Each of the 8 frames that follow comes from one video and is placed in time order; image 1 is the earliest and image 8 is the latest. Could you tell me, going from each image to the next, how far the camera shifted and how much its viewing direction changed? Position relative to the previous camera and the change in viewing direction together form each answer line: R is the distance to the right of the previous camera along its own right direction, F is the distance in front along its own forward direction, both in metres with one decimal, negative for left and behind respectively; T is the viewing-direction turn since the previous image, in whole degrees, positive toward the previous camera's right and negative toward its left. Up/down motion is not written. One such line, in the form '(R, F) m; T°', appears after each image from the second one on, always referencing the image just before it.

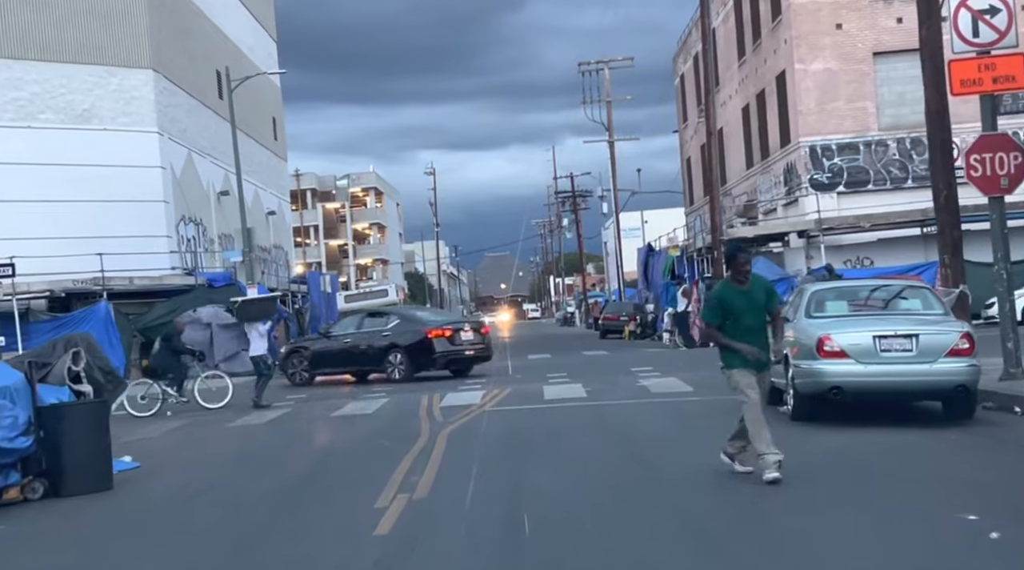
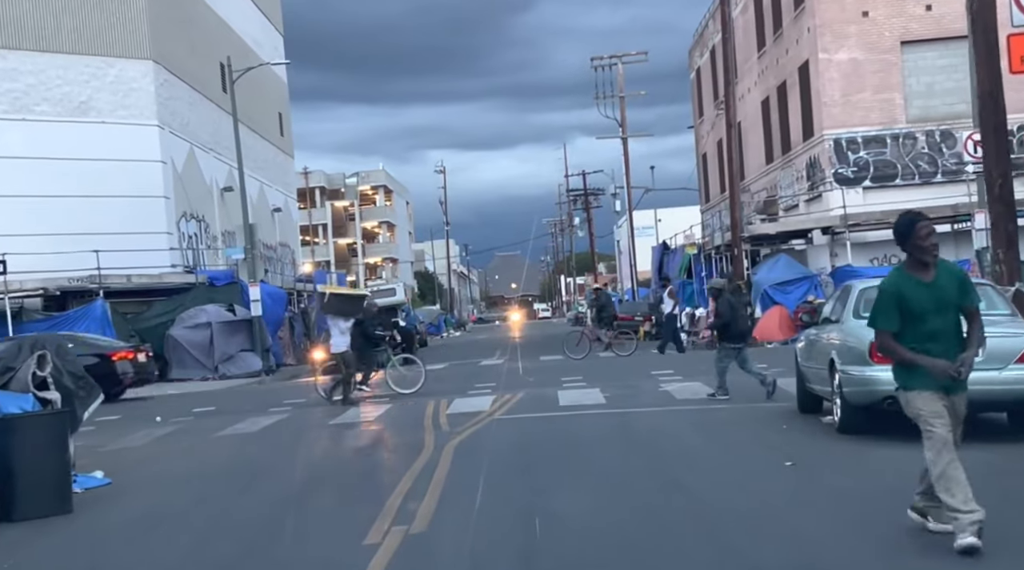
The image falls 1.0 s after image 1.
(0.0, +1.4) m; -1°
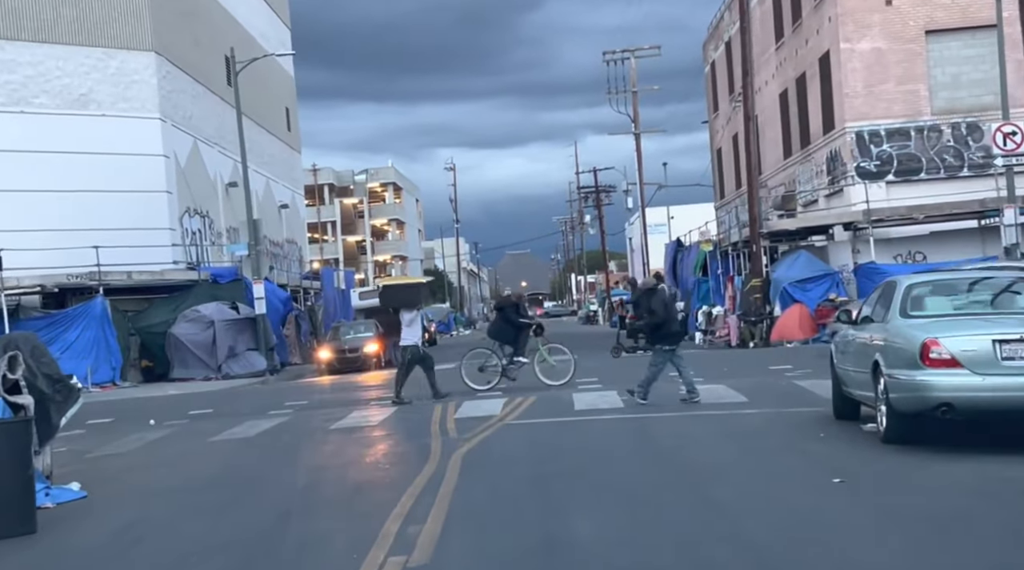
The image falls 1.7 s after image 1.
(0.0, +1.0) m; 0°
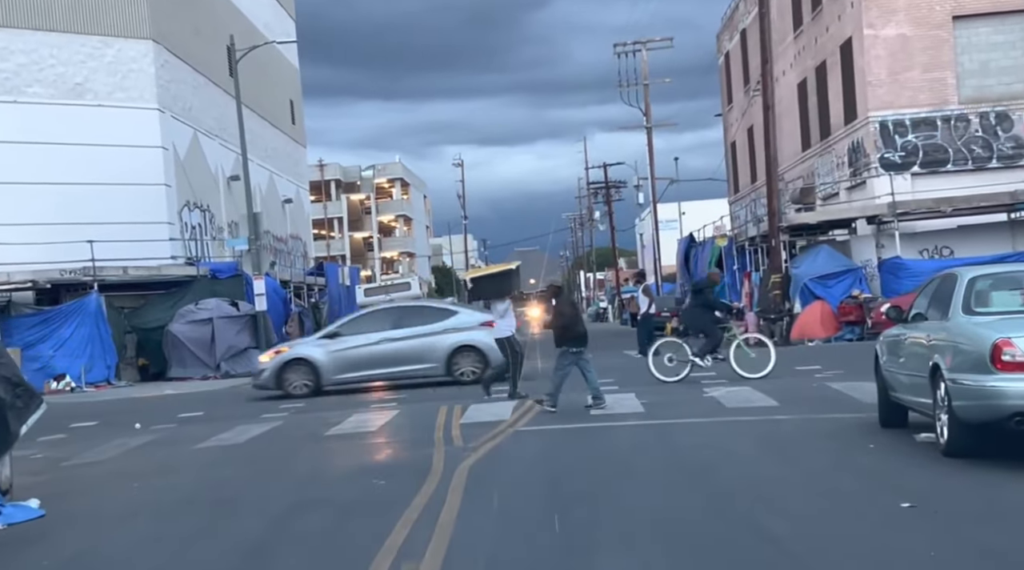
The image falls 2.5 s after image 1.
(0.0, +1.2) m; 0°
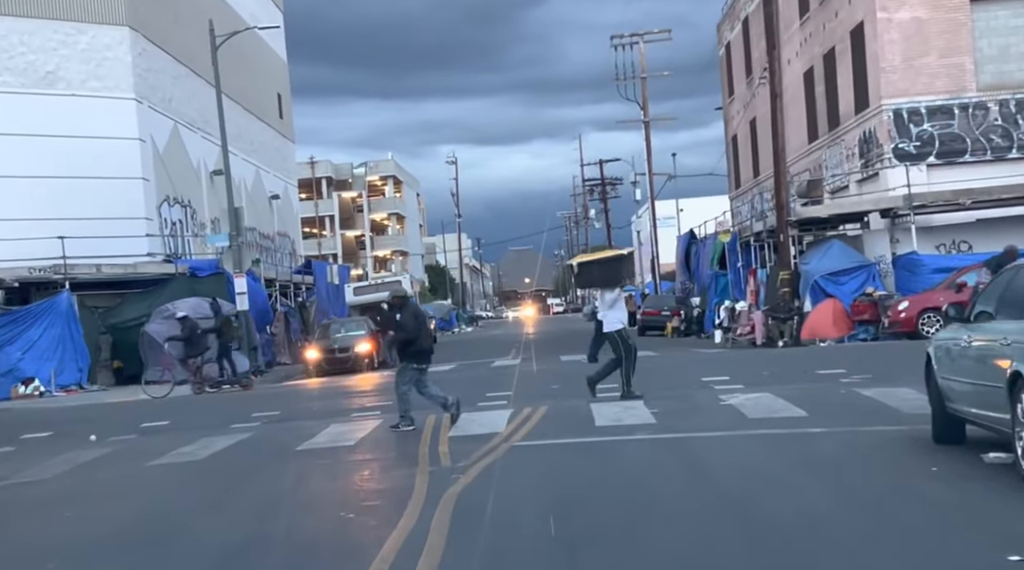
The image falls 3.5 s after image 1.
(0.0, +1.6) m; 0°
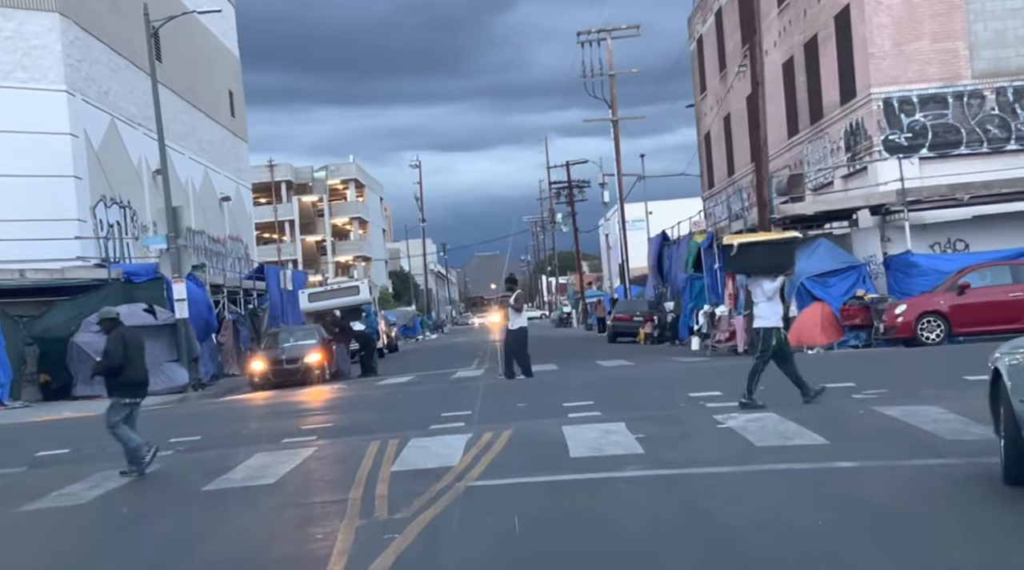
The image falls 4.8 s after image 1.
(+0.1, +2.3) m; +2°
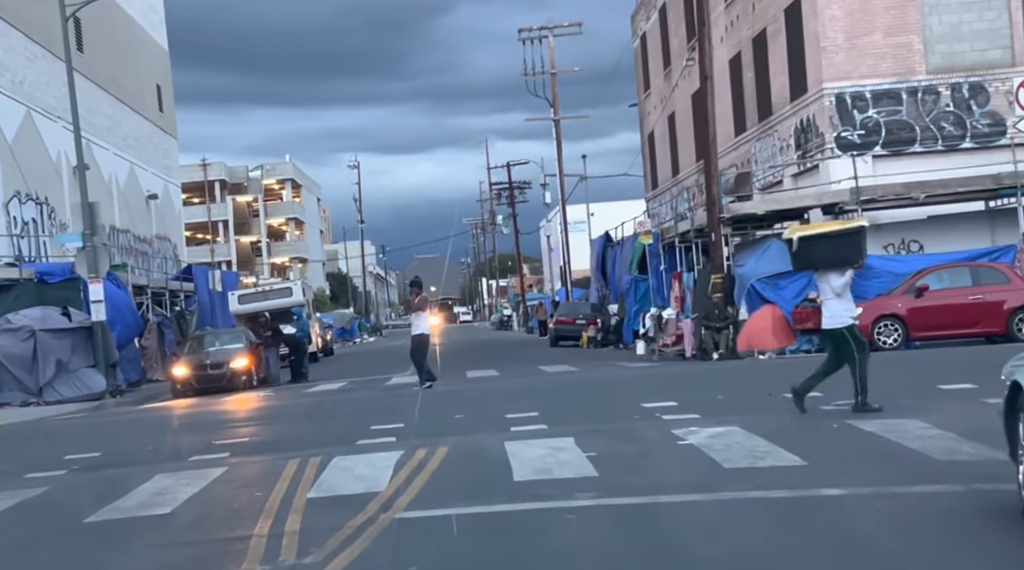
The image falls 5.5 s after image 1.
(0.0, +1.3) m; +3°
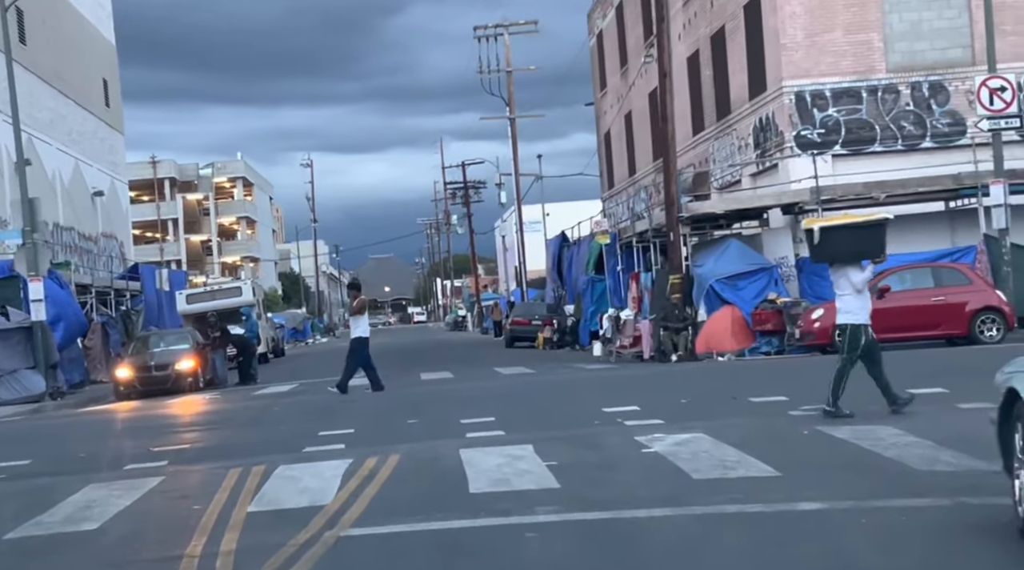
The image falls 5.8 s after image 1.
(0.0, +0.6) m; +2°
